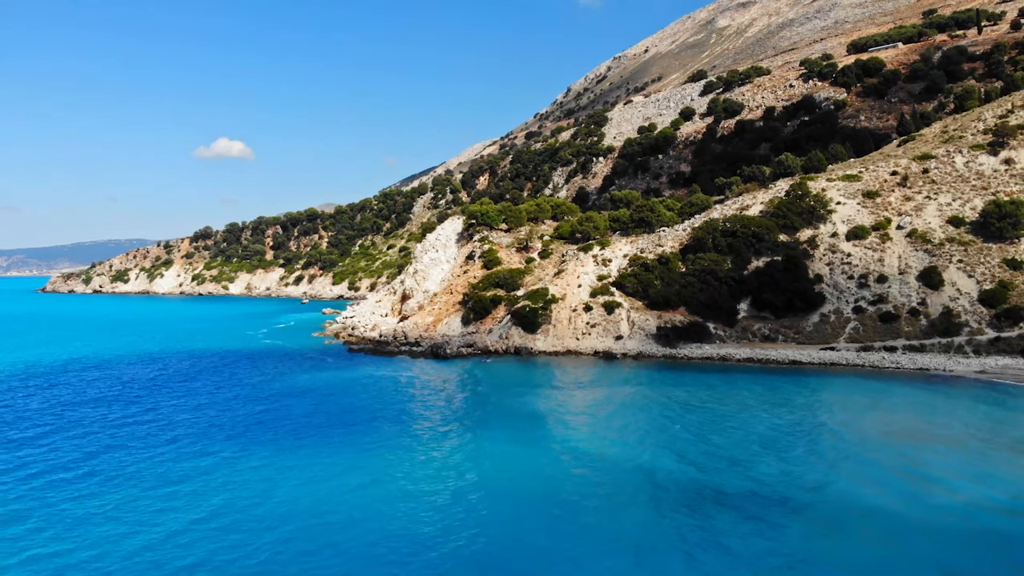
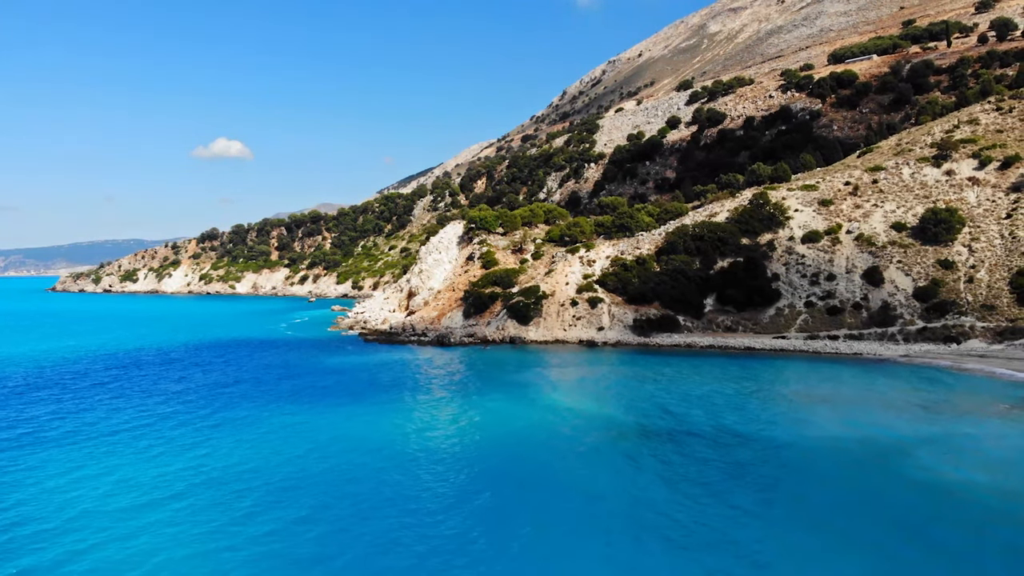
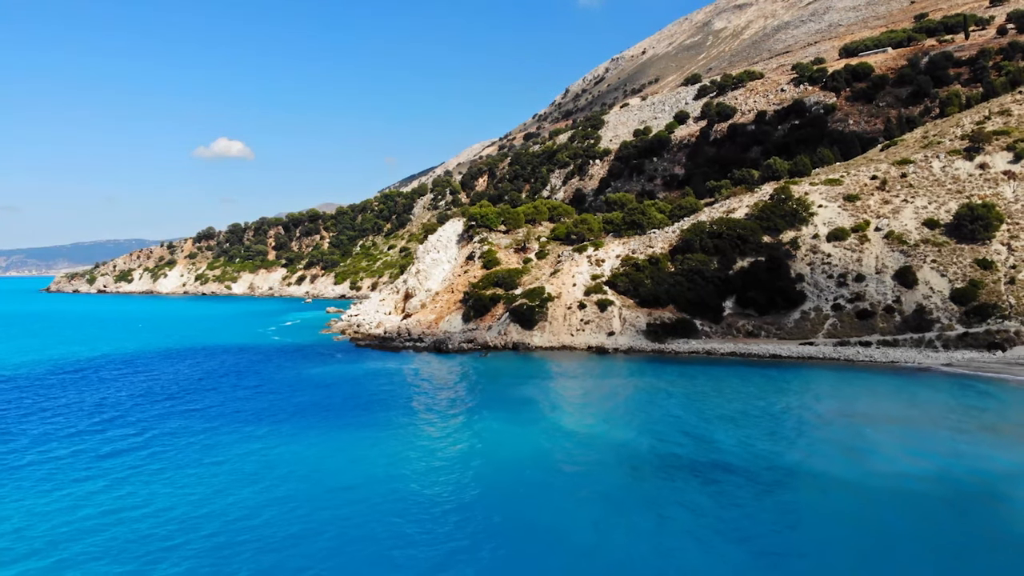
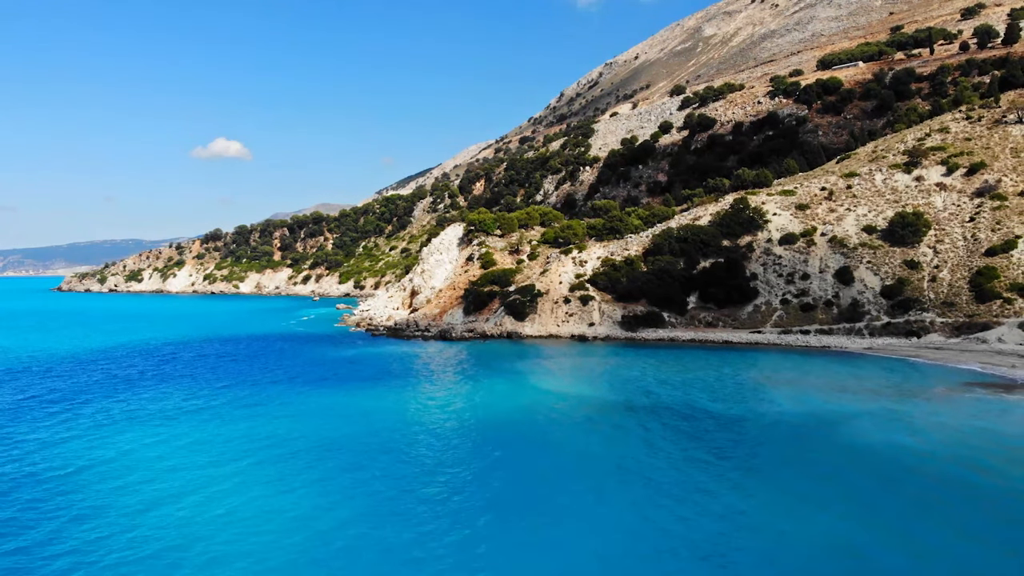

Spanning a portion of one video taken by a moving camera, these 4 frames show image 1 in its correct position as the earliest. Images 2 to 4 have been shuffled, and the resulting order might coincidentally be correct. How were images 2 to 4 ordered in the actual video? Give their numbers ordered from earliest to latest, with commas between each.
3, 2, 4
